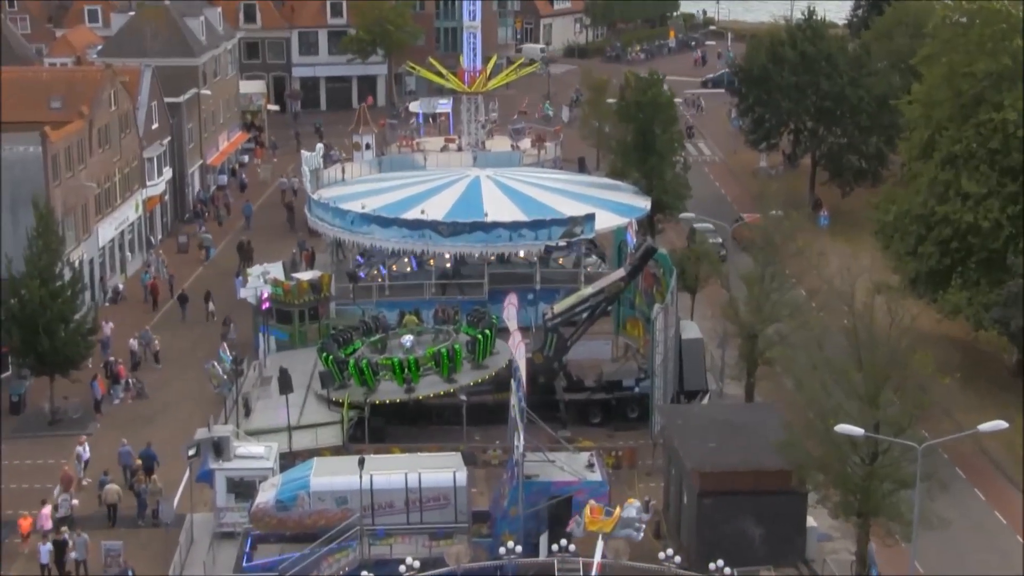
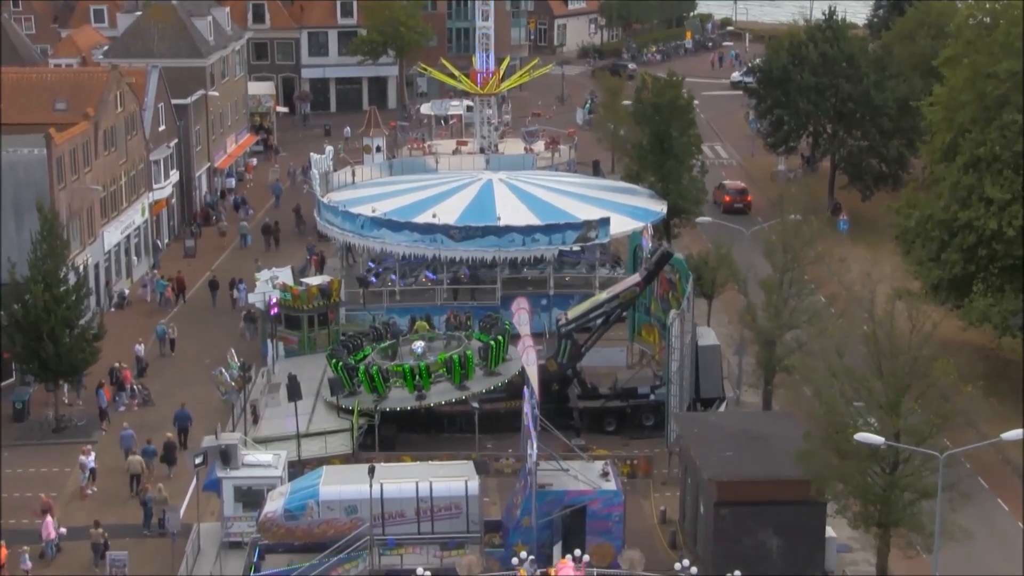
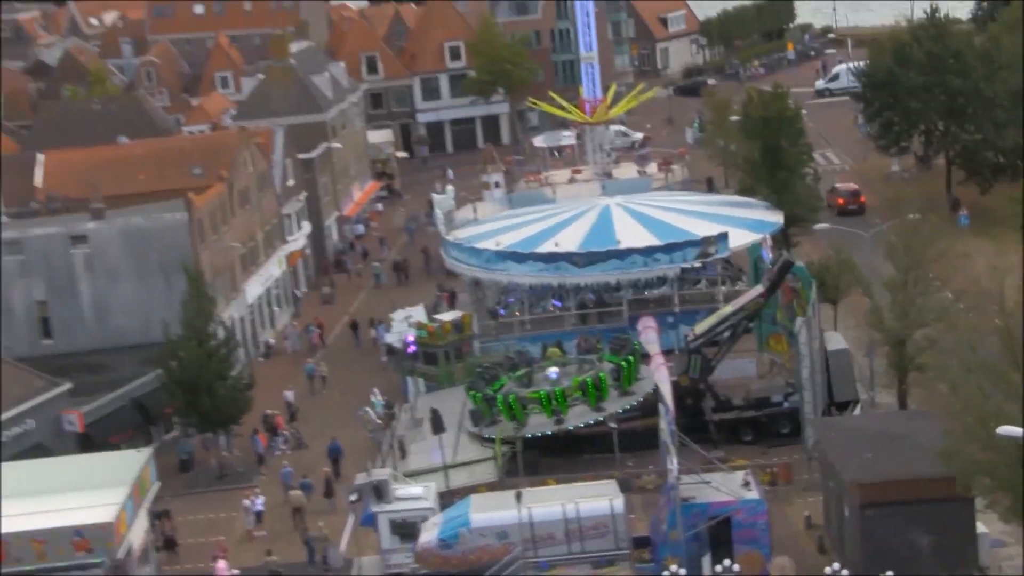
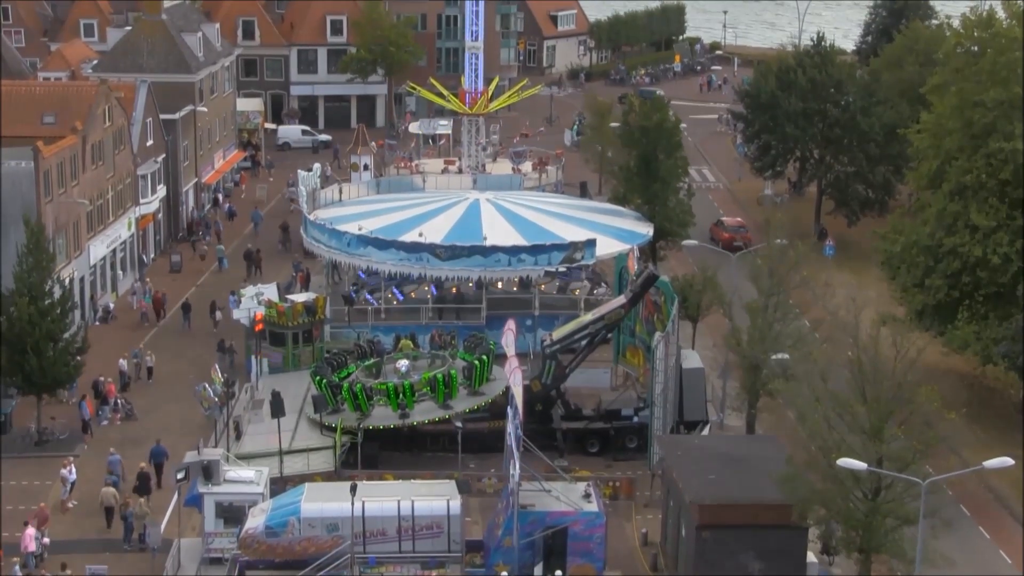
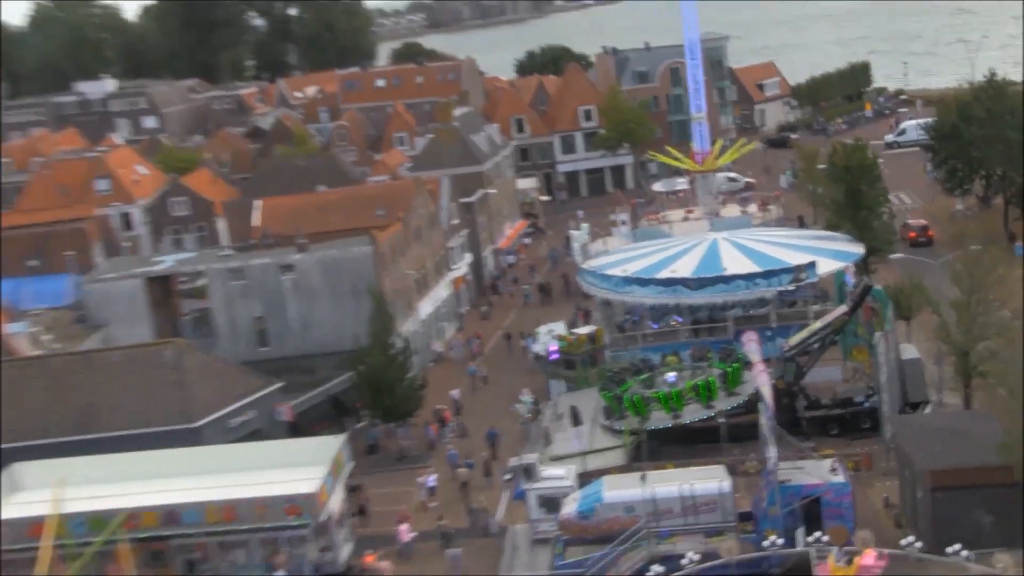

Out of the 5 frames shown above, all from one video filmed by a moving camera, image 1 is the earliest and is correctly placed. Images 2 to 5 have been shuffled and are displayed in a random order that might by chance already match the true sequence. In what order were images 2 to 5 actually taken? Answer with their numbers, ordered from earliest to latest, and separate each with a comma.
4, 2, 3, 5
